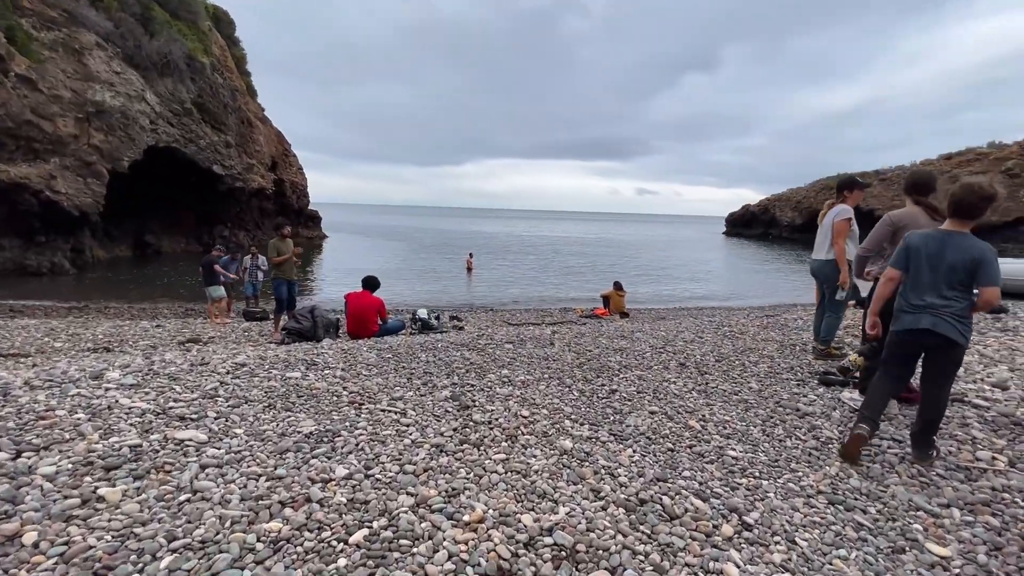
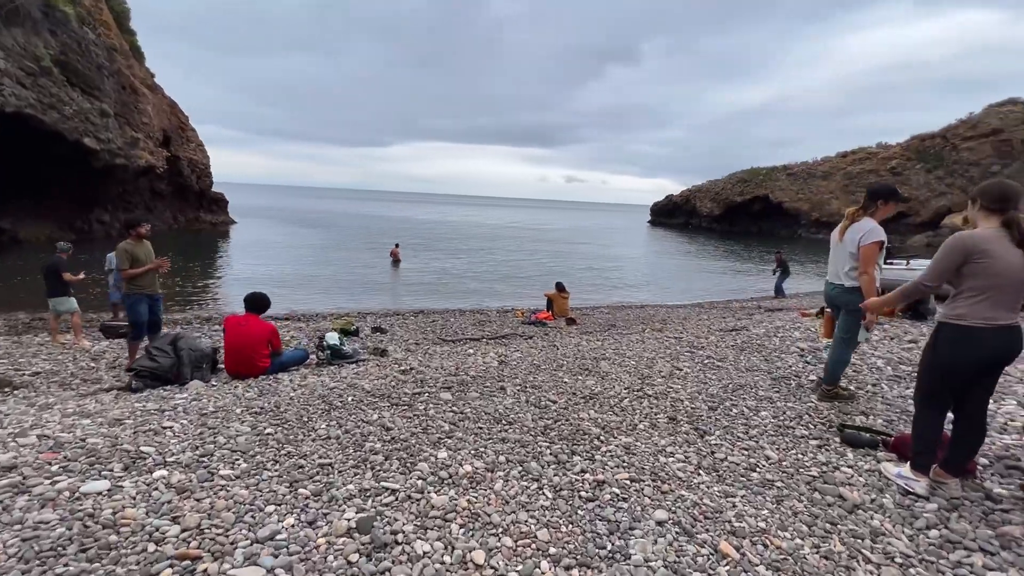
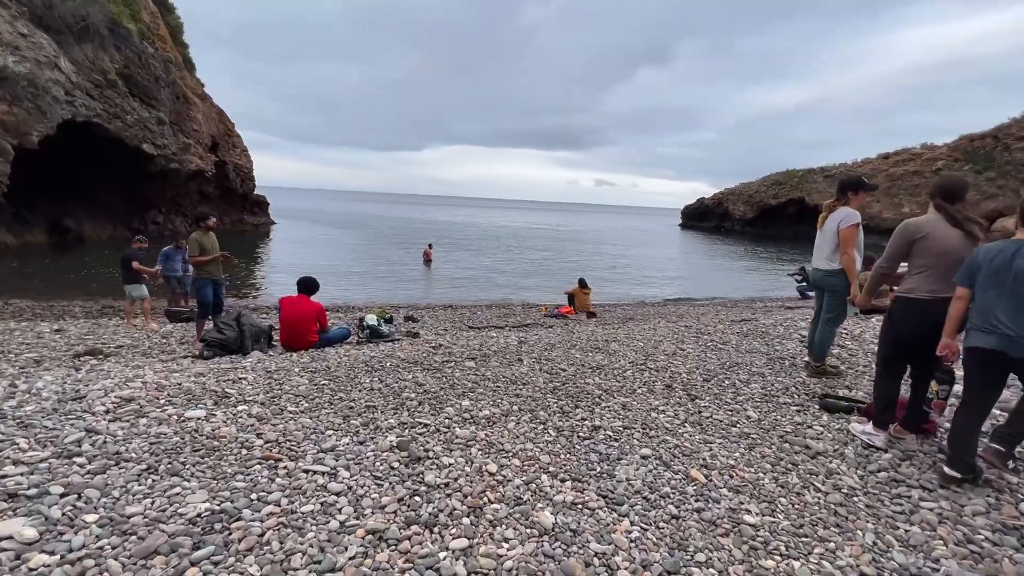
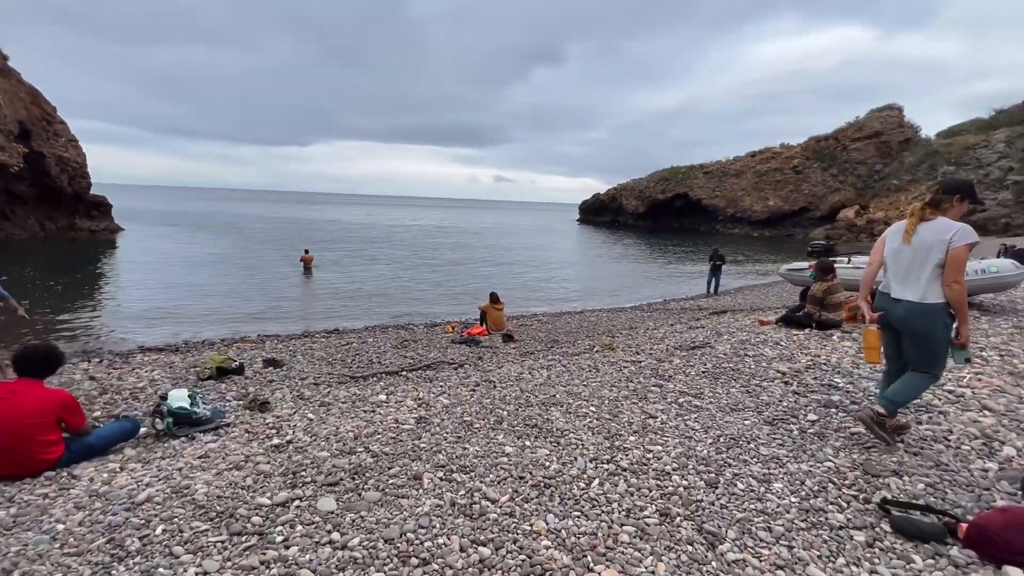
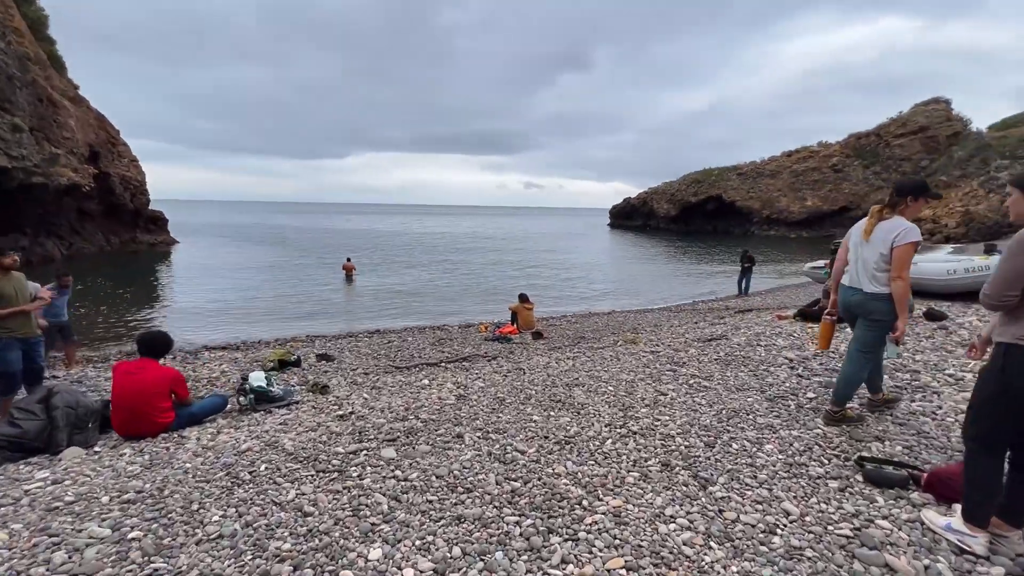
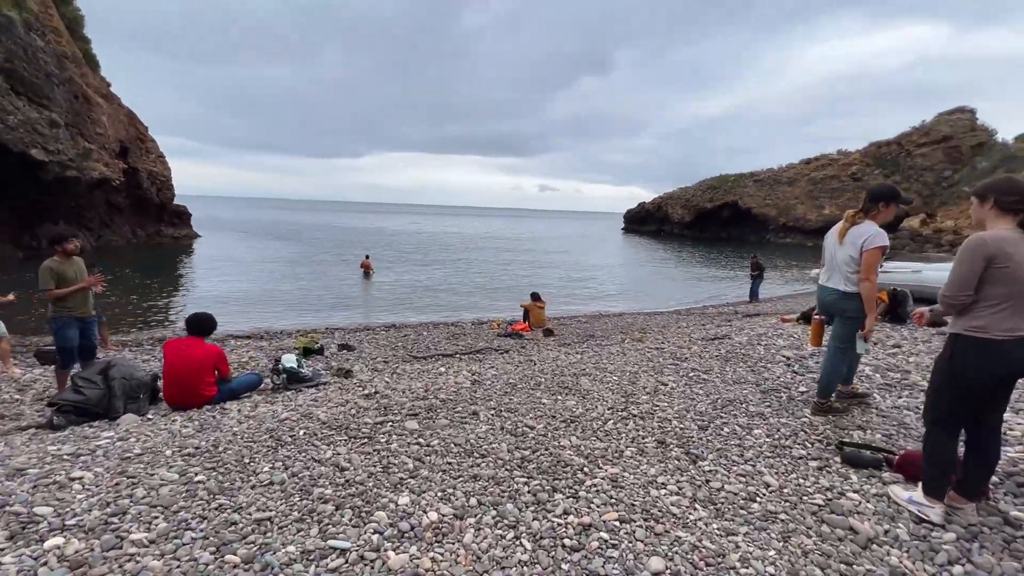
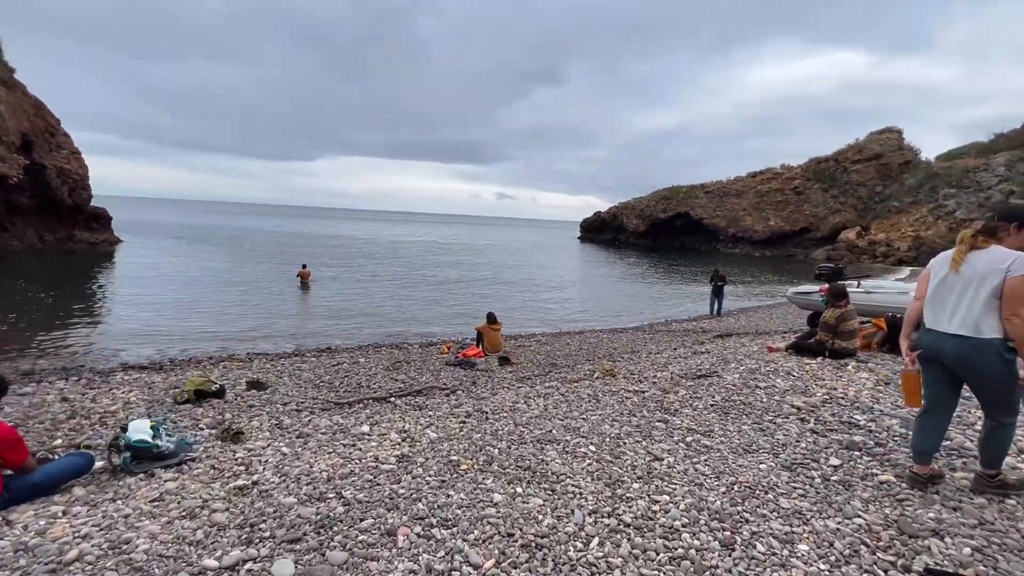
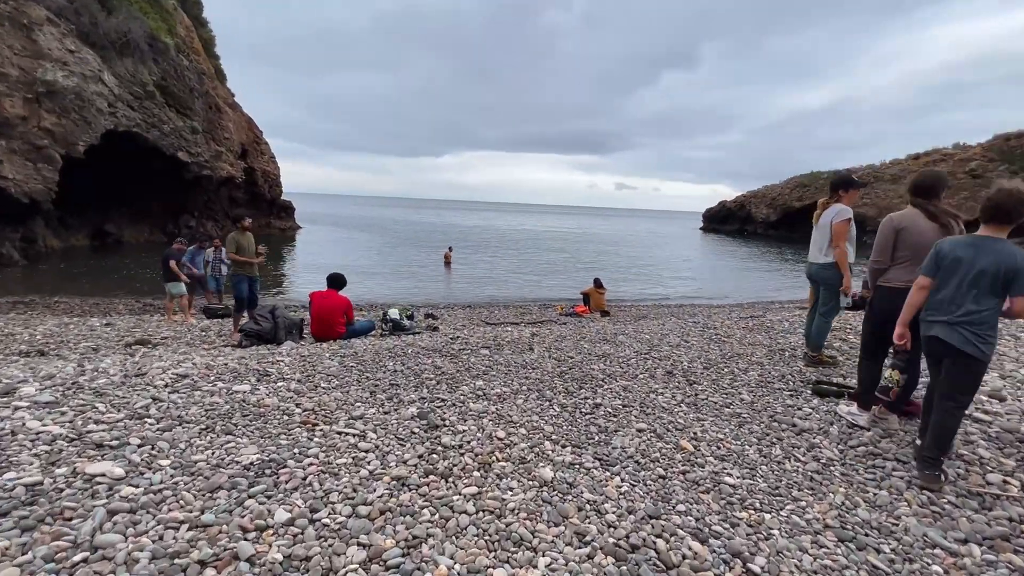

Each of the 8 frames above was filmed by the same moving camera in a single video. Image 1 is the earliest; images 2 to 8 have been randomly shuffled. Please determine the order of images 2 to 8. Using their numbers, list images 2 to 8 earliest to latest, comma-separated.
8, 3, 2, 6, 5, 4, 7
